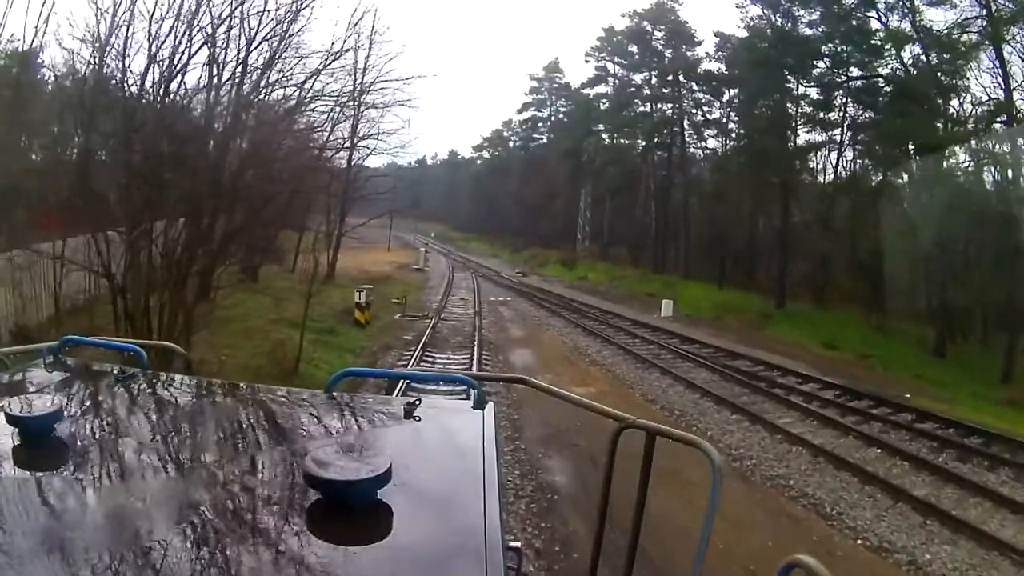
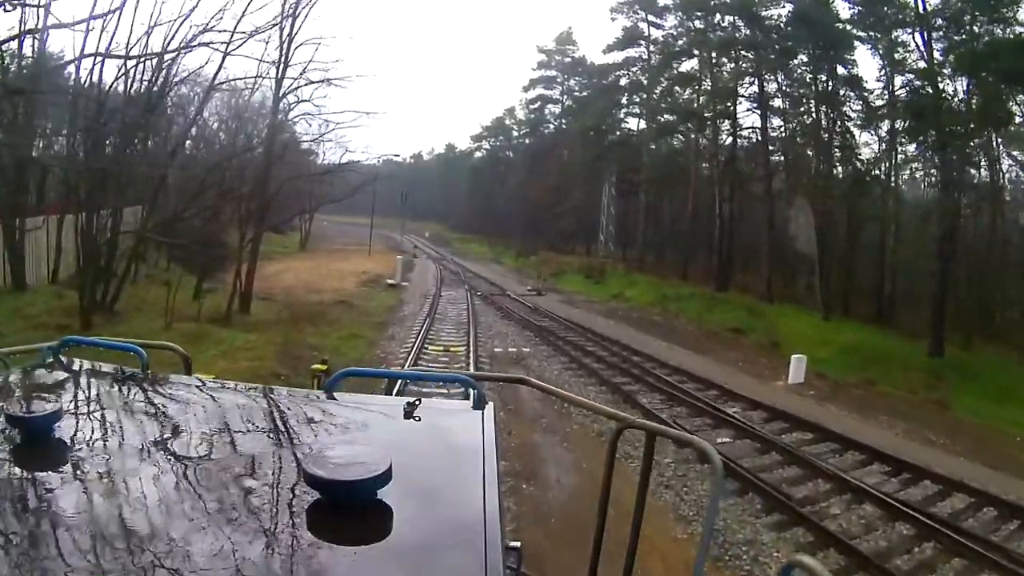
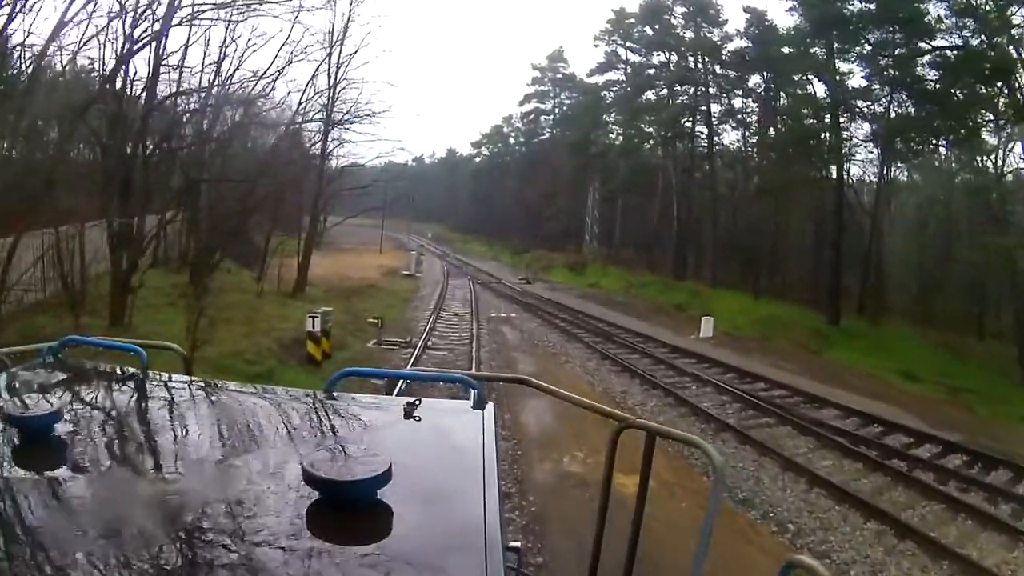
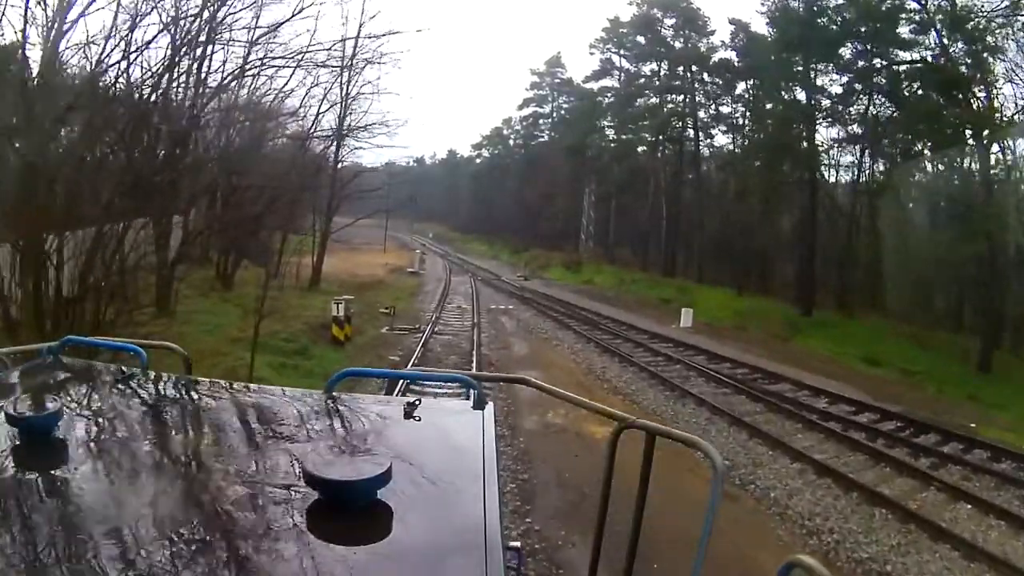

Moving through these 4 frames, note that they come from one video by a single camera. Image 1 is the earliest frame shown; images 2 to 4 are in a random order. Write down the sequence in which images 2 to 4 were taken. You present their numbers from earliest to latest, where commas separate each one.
4, 3, 2
